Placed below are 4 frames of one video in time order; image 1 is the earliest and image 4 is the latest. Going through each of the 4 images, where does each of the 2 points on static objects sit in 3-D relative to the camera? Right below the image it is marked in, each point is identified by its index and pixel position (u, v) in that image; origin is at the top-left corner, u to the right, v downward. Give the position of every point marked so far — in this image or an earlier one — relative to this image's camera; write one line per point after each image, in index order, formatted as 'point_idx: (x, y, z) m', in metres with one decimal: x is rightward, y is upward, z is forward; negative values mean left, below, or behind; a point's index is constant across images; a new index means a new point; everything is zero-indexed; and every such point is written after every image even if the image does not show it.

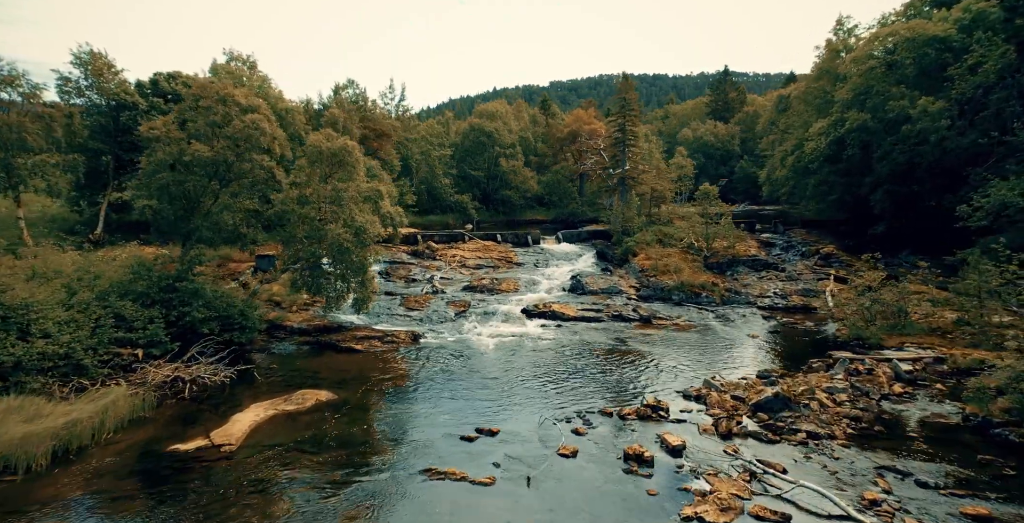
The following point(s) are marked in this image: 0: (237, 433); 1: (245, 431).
0: (-8.0, -4.9, +17.6) m
1: (-8.0, -5.1, +18.2) m
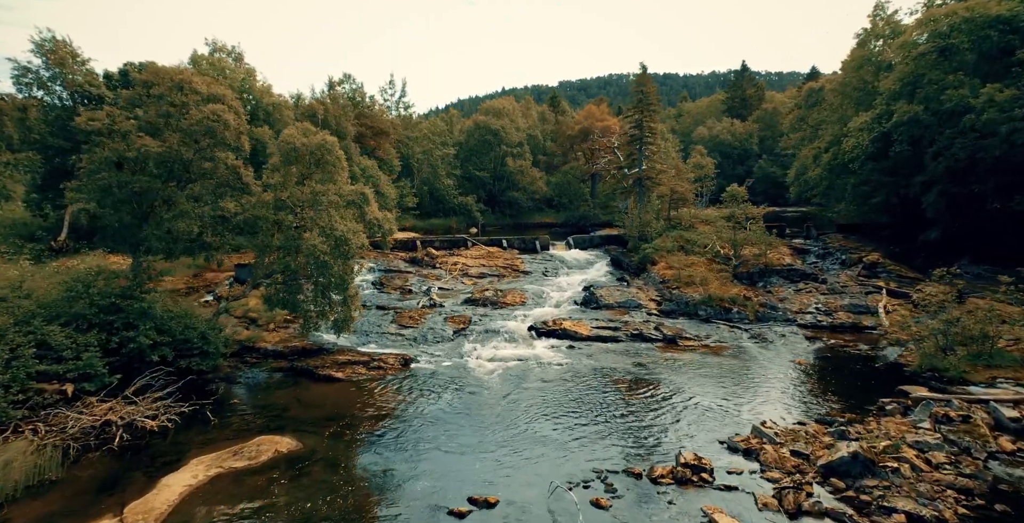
0: (-7.9, -5.5, +13.7) m
1: (-7.9, -5.6, +14.3) m
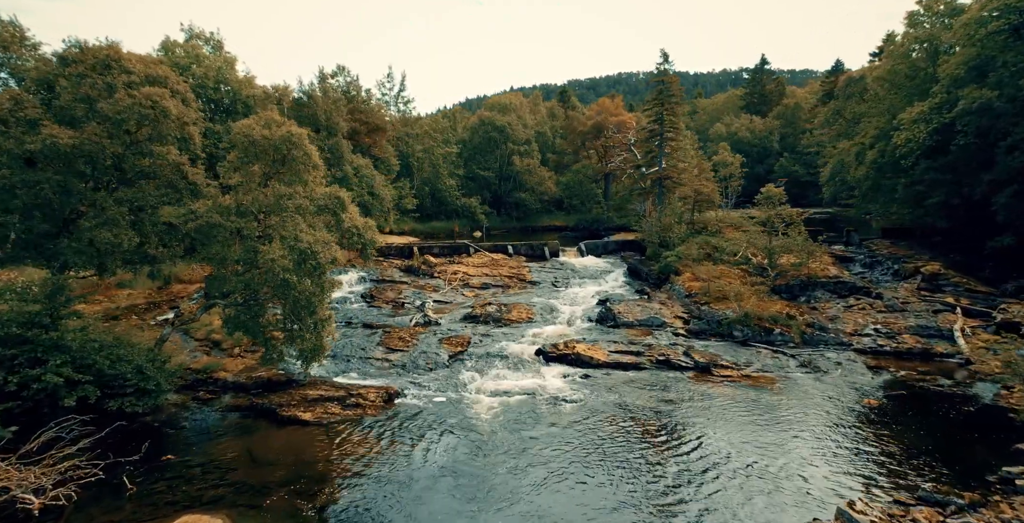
0: (-7.9, -6.0, +9.4) m
1: (-7.9, -6.2, +10.0) m
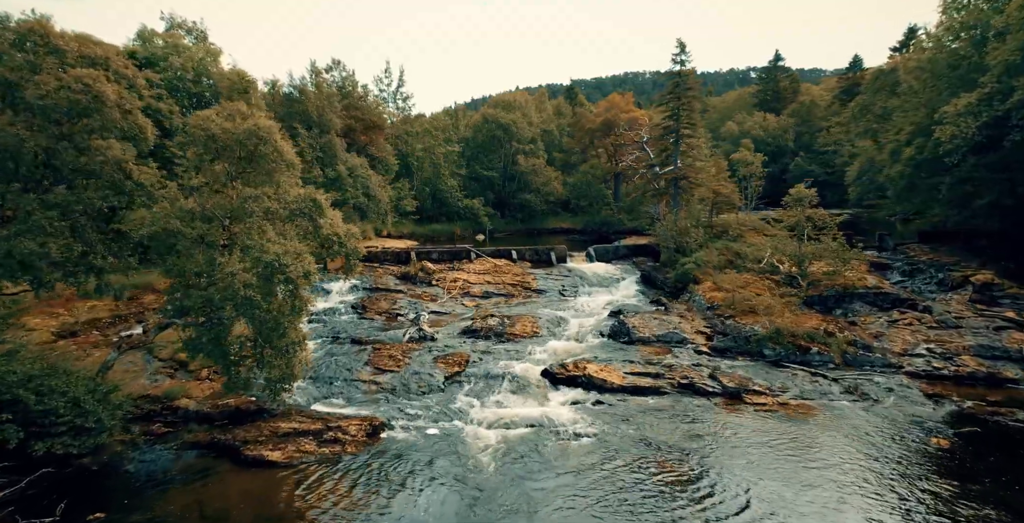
0: (-8.0, -6.4, +6.5) m
1: (-8.0, -6.6, +7.1) m
